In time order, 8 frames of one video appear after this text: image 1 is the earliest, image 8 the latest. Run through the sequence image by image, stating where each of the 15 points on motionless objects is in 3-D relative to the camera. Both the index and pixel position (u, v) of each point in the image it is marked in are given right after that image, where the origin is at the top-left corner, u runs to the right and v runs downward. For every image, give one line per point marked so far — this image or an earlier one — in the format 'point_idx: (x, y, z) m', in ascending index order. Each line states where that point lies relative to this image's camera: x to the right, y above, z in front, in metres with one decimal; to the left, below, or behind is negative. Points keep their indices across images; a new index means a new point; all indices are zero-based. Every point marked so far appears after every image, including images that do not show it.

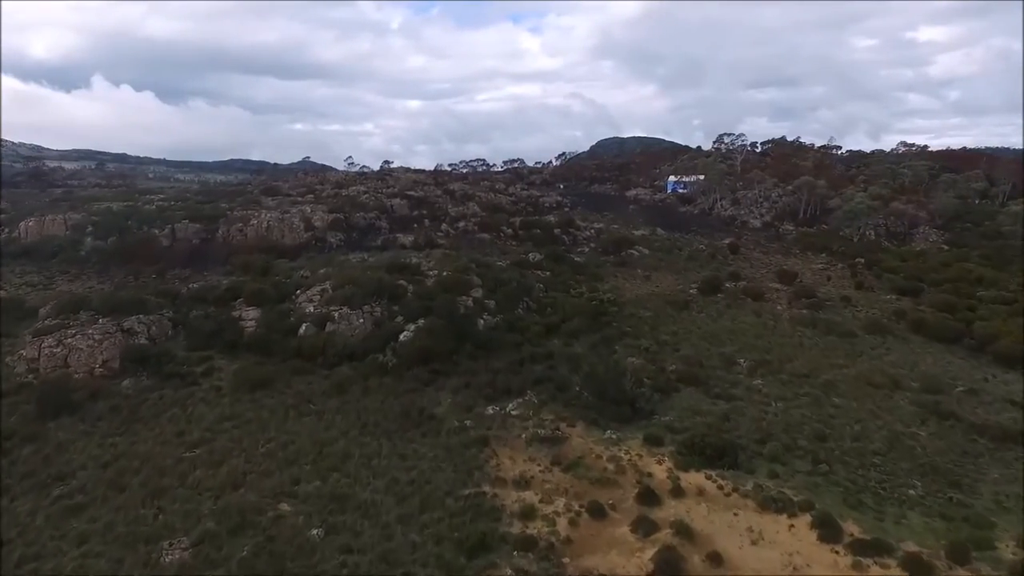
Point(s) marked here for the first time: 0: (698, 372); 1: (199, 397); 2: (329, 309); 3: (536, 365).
0: (+5.3, -2.4, +18.0) m
1: (-7.2, -2.5, +14.6) m
2: (-5.7, -0.6, +19.6) m
3: (+0.7, -2.3, +18.5) m
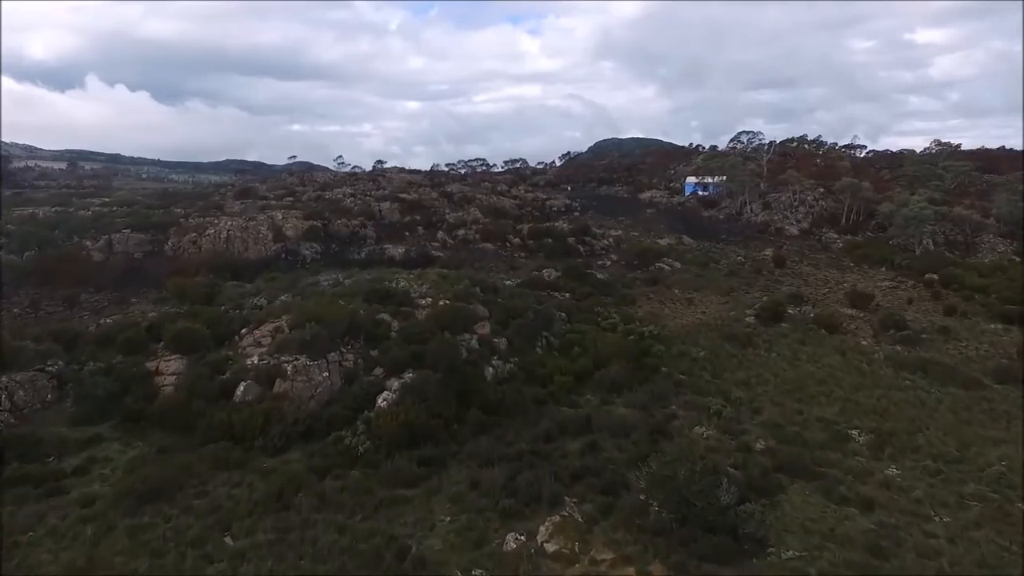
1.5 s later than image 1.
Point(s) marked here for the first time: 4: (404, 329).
0: (+5.8, -3.3, +12.6) m
1: (-6.7, -3.4, +9.2) m
2: (-5.2, -1.6, +14.2) m
3: (+1.2, -3.2, +13.1) m
4: (-2.8, -1.1, +16.1) m
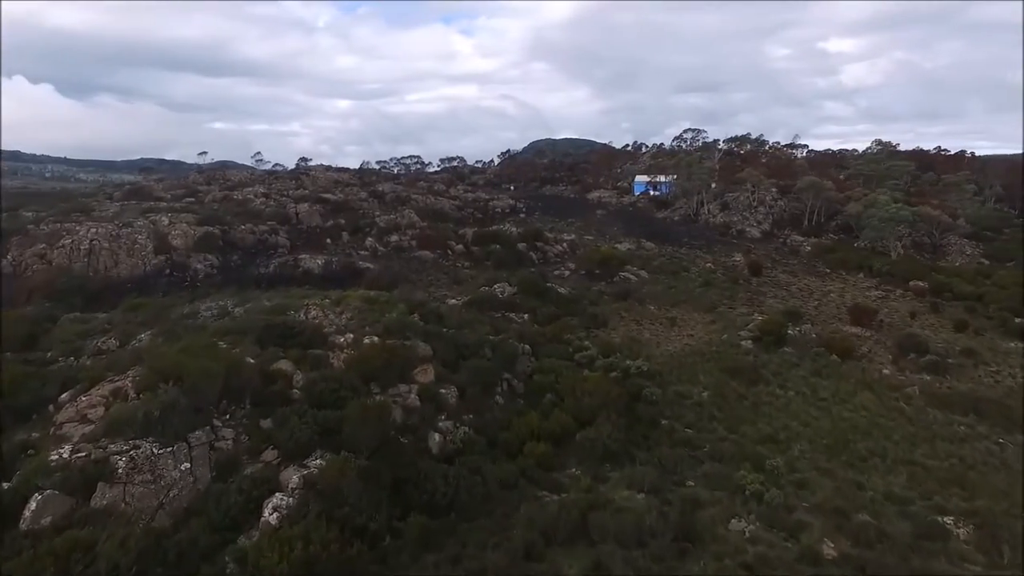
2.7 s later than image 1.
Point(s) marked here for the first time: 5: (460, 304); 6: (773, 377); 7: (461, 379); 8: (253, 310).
0: (+5.3, -3.8, +8.7) m
1: (-6.8, -4.1, +4.0) m
2: (-5.8, -2.3, +9.2) m
3: (+0.7, -3.8, +8.8) m
4: (-3.6, -1.7, +11.3) m
5: (-1.6, -0.5, +19.5) m
6: (+6.5, -2.2, +15.8) m
7: (-1.1, -1.9, +13.2) m
8: (-5.9, -0.5, +14.3) m
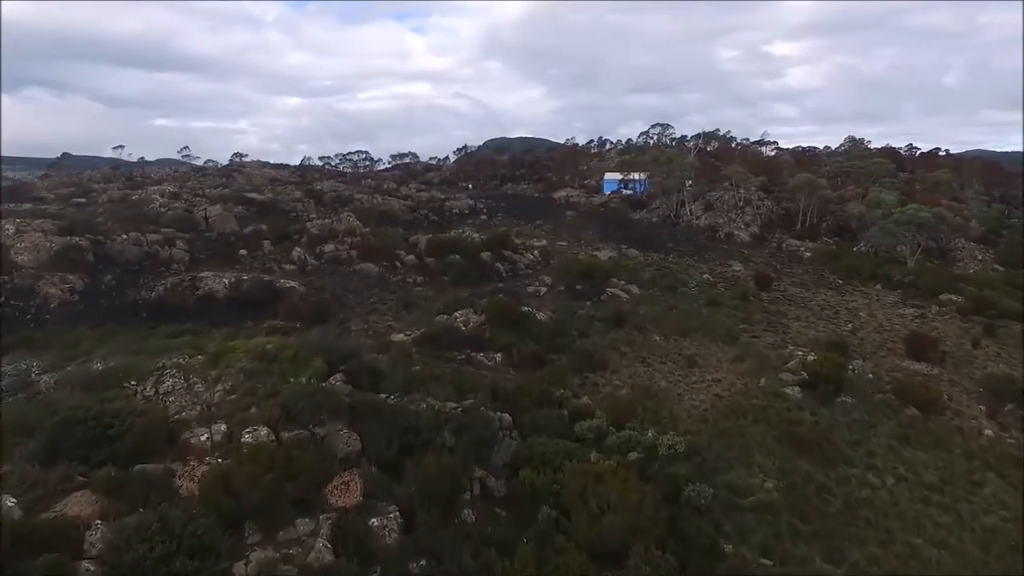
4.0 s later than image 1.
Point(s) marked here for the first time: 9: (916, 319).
0: (+5.3, -4.5, +4.1) m
1: (-6.4, -4.9, -1.4) m
2: (-5.8, -3.1, +3.8) m
3: (+0.7, -4.5, +3.8) m
4: (-3.7, -2.5, +6.0) m
5: (-2.4, -1.2, +14.4) m
6: (+6.0, -2.9, +11.2) m
7: (-1.4, -2.6, +8.1) m
8: (-6.2, -1.3, +8.9) m
9: (+12.8, -1.0, +19.9) m
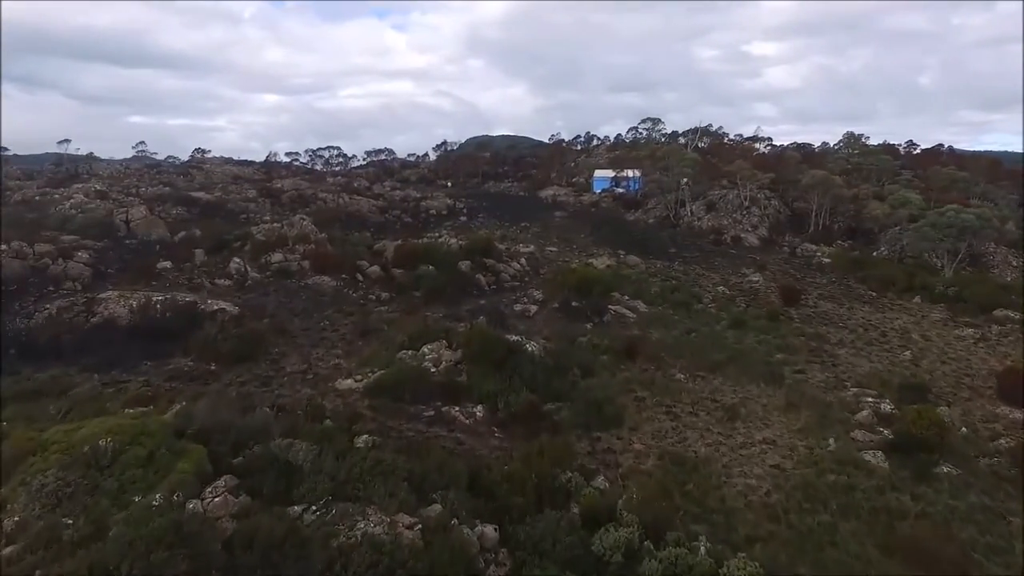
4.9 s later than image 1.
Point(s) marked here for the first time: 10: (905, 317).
0: (+5.4, -5.1, +0.6) m
1: (-6.2, -5.5, -5.3) m
2: (-5.8, -3.6, 0.0) m
3: (+0.8, -5.1, +0.2) m
4: (-3.8, -3.1, +2.2) m
5: (-2.6, -1.8, +10.6) m
6: (+5.9, -3.4, +7.7) m
7: (-1.4, -3.2, +4.4) m
8: (-6.3, -1.9, +5.0) m
9: (+12.4, -1.5, +16.6) m
10: (+12.1, -0.9, +19.3) m
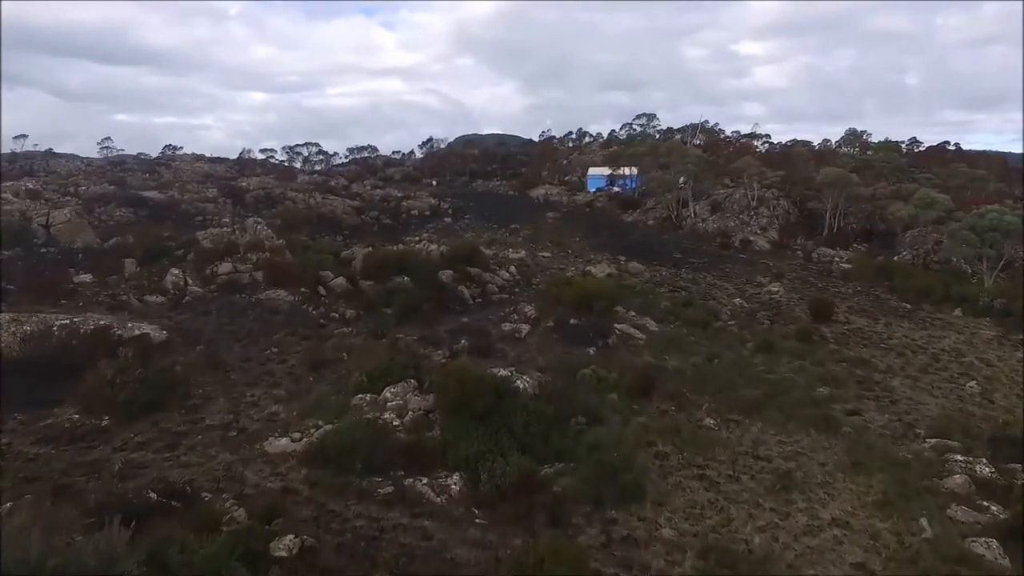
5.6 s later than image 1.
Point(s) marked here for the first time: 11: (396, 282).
0: (+5.4, -5.5, -2.1) m
1: (-6.1, -6.0, -8.1) m
2: (-5.8, -4.1, -2.9) m
3: (+0.8, -5.5, -2.6) m
4: (-3.8, -3.5, -0.6) m
5: (-2.8, -2.2, +7.8) m
6: (+5.8, -3.8, +5.0) m
7: (-1.5, -3.6, +1.6) m
8: (-6.4, -2.3, +2.2) m
9: (+12.1, -1.8, +14.0) m
10: (+11.8, -1.2, +16.8) m
11: (-3.2, +0.2, +17.1) m
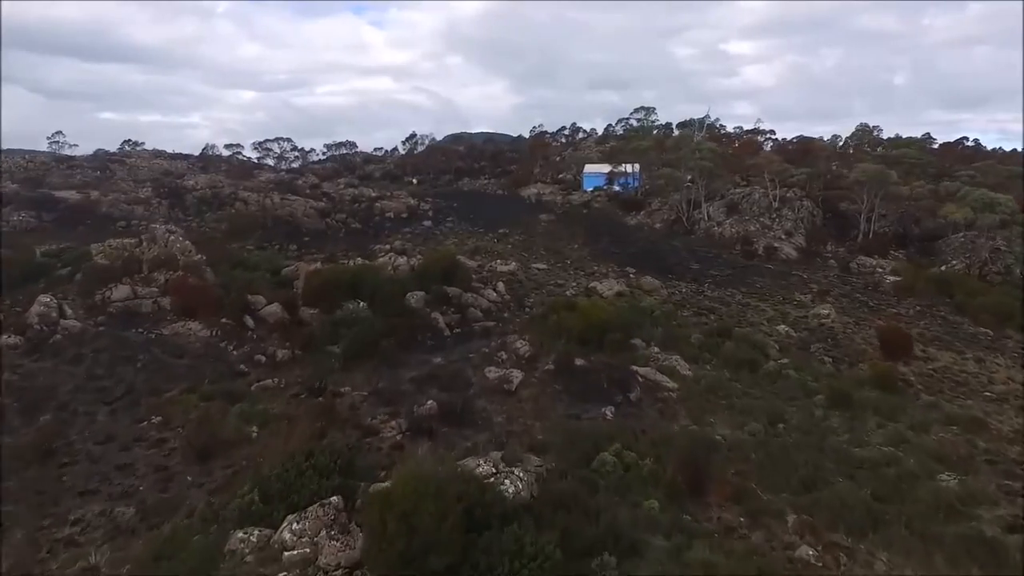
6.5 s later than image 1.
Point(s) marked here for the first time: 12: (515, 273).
0: (+5.4, -6.1, -6.0) m
1: (-6.0, -6.6, -12.2) m
2: (-5.7, -4.7, -6.9) m
3: (+0.8, -6.1, -6.5) m
4: (-3.8, -4.1, -4.6) m
5: (-2.9, -2.8, +3.8) m
6: (+5.7, -4.4, +1.2) m
7: (-1.5, -4.2, -2.4) m
8: (-6.4, -2.9, -1.9) m
9: (+11.9, -2.4, +10.3) m
10: (+11.5, -1.8, +13.0) m
11: (-3.4, -0.5, +13.1) m
12: (+0.1, +0.4, +18.7) m
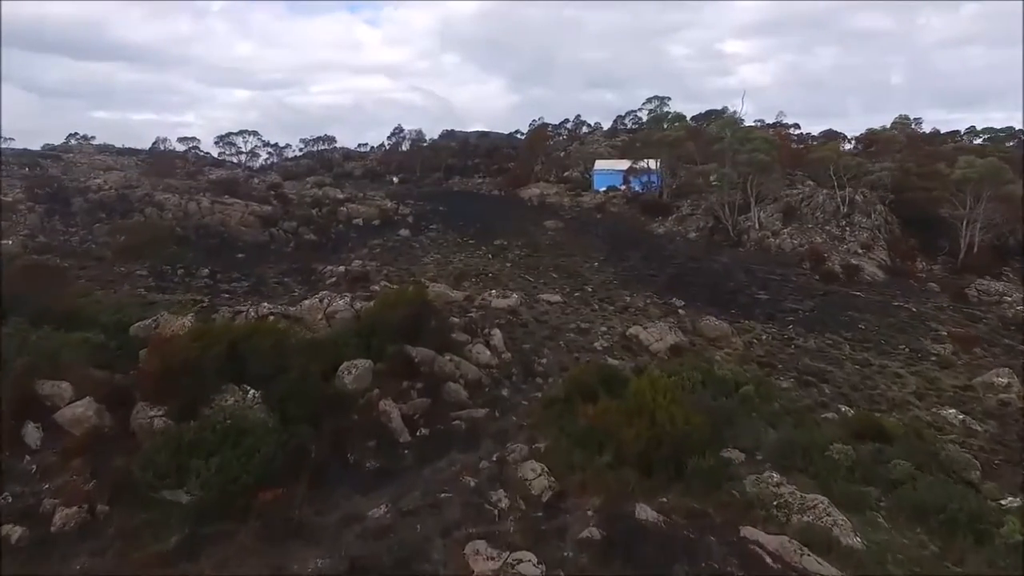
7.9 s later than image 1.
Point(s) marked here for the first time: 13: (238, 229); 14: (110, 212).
0: (+5.6, -7.0, -11.8) m
1: (-5.8, -7.6, -18.1) m
2: (-5.5, -5.7, -12.8) m
3: (+1.0, -7.0, -12.4) m
4: (-3.6, -5.1, -10.5) m
5: (-2.8, -3.7, -2.1) m
6: (+5.8, -5.3, -4.7) m
7: (-1.3, -5.2, -8.3) m
8: (-6.3, -3.9, -7.8) m
9: (+12.0, -3.3, +4.5) m
10: (+11.6, -2.7, +7.2) m
11: (-3.4, -1.4, +7.2) m
12: (+0.1, -0.5, +12.8) m
13: (-8.3, +1.8, +18.9) m
14: (-11.5, +2.3, +18.1) m
